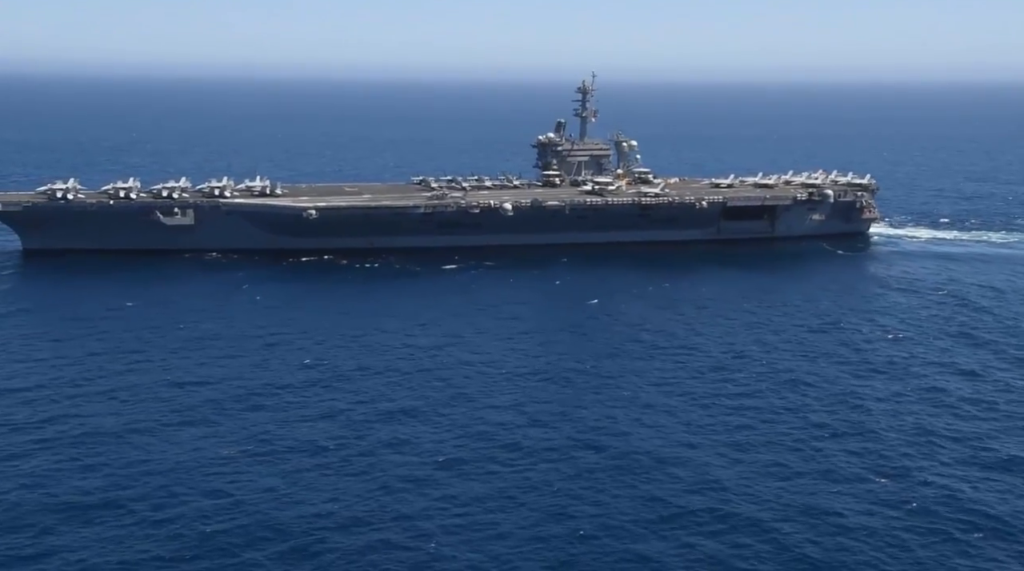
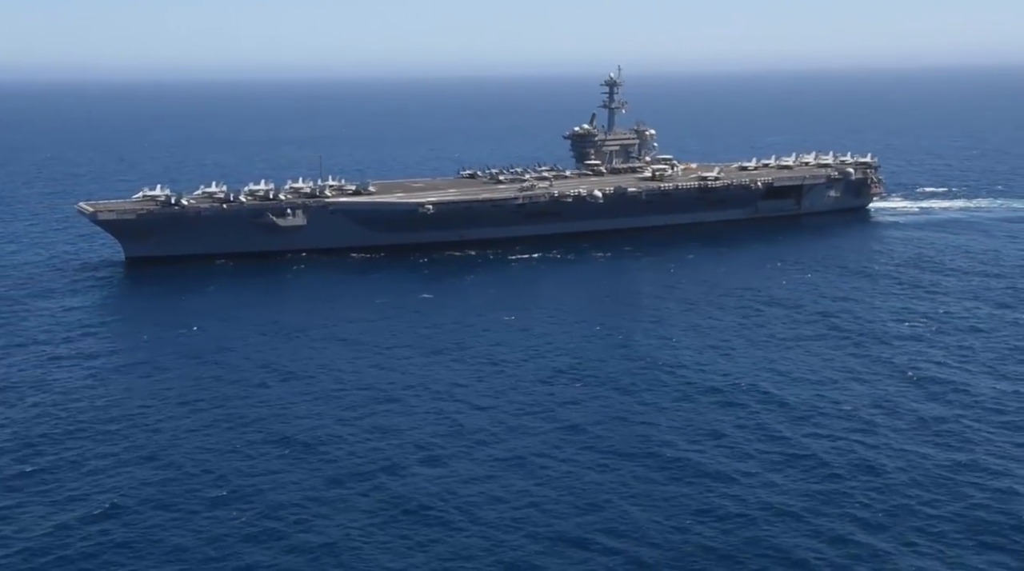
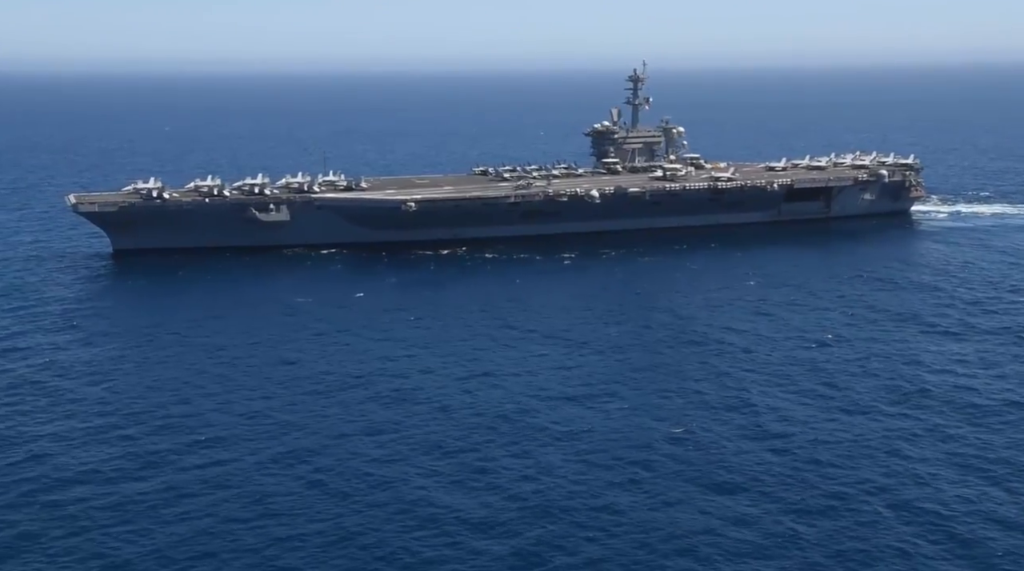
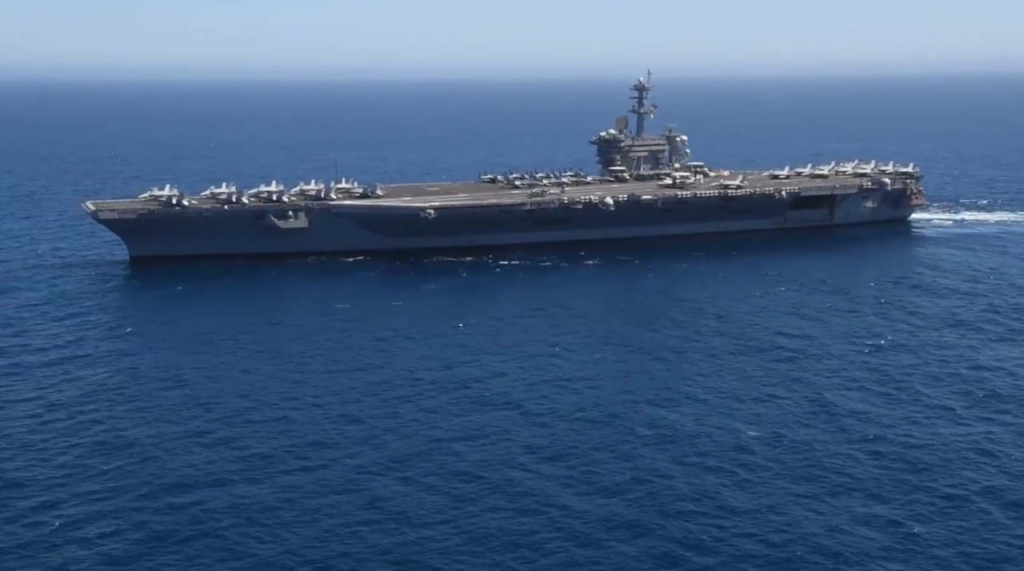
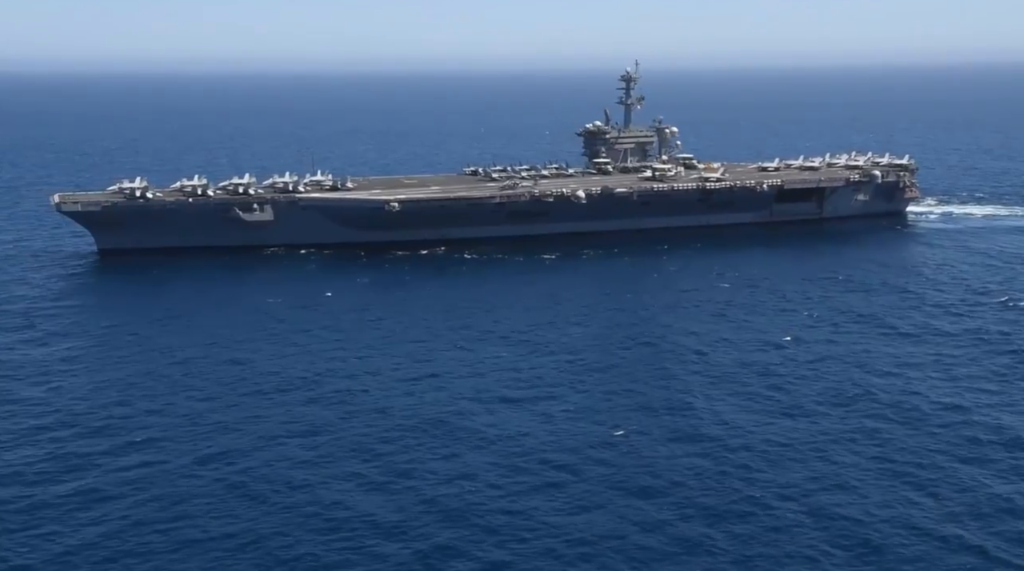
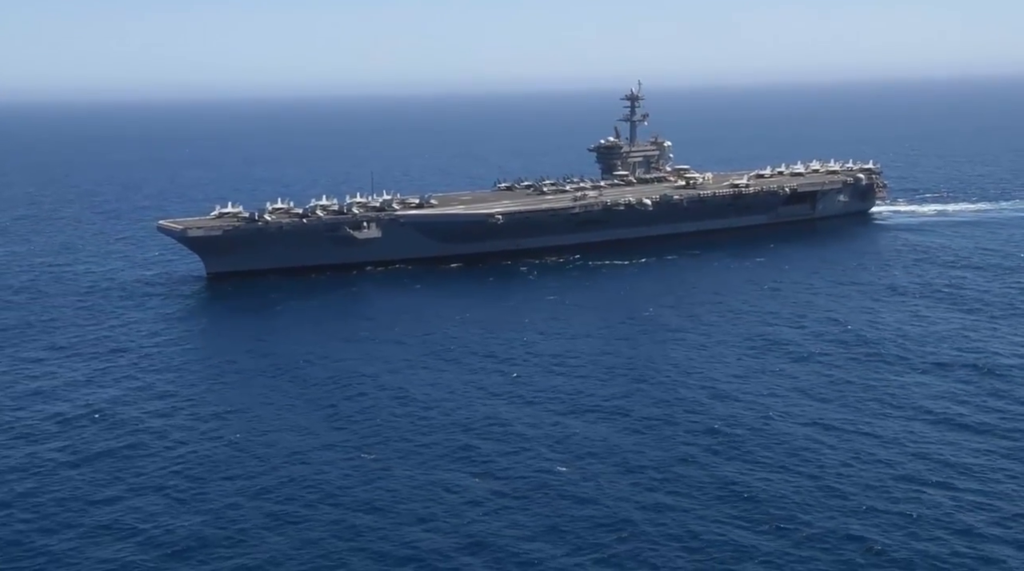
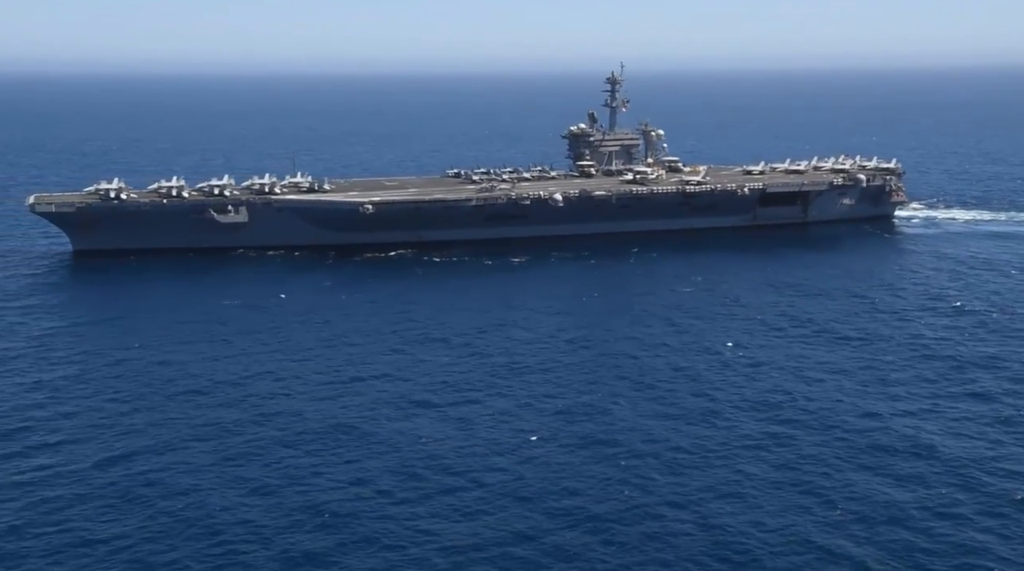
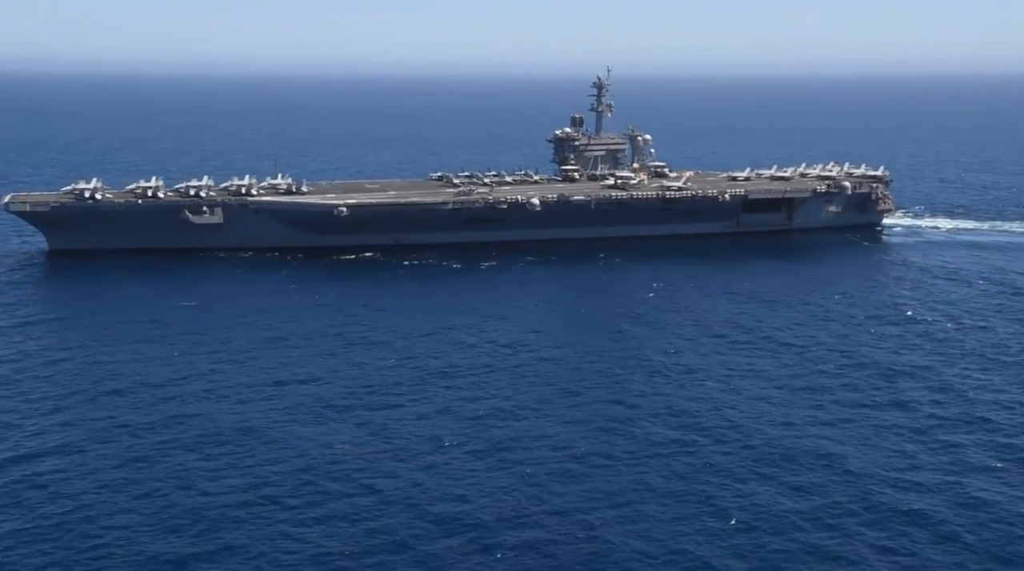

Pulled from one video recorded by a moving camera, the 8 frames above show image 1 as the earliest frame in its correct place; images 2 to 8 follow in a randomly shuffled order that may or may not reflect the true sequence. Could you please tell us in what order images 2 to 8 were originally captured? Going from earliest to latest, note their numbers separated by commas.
8, 7, 5, 3, 4, 2, 6
